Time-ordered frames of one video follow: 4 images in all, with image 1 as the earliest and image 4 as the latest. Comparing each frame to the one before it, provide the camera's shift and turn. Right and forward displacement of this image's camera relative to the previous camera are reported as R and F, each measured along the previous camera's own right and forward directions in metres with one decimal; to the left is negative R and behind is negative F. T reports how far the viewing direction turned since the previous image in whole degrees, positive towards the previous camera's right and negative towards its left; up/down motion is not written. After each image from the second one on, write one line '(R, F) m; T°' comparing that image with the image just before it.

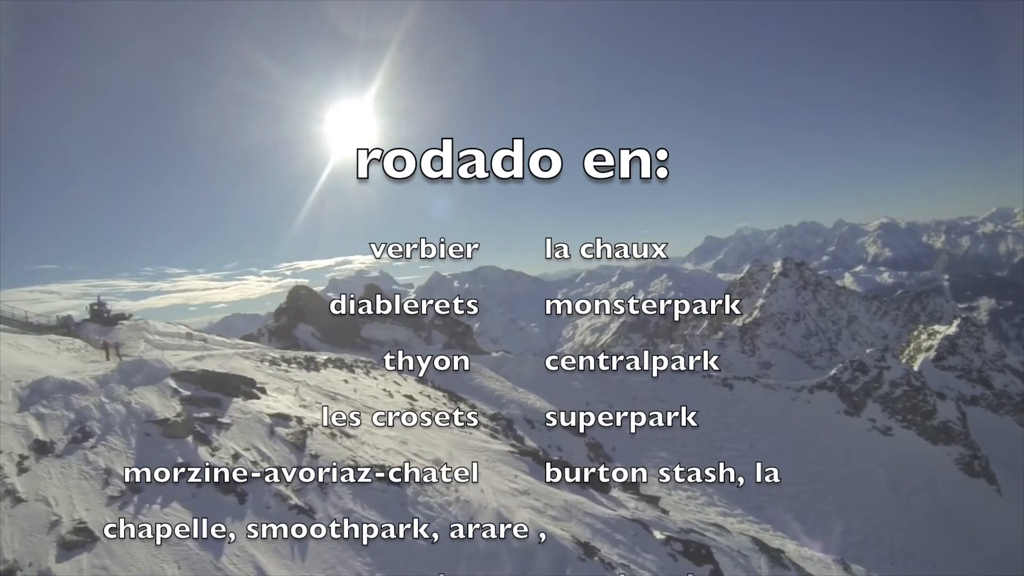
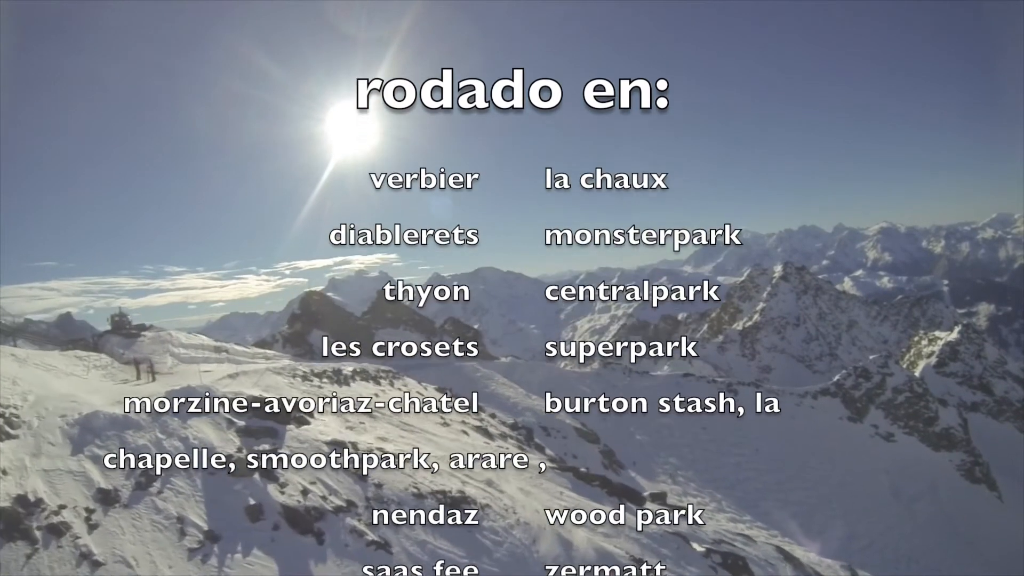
(-1.7, +0.6) m; 0°
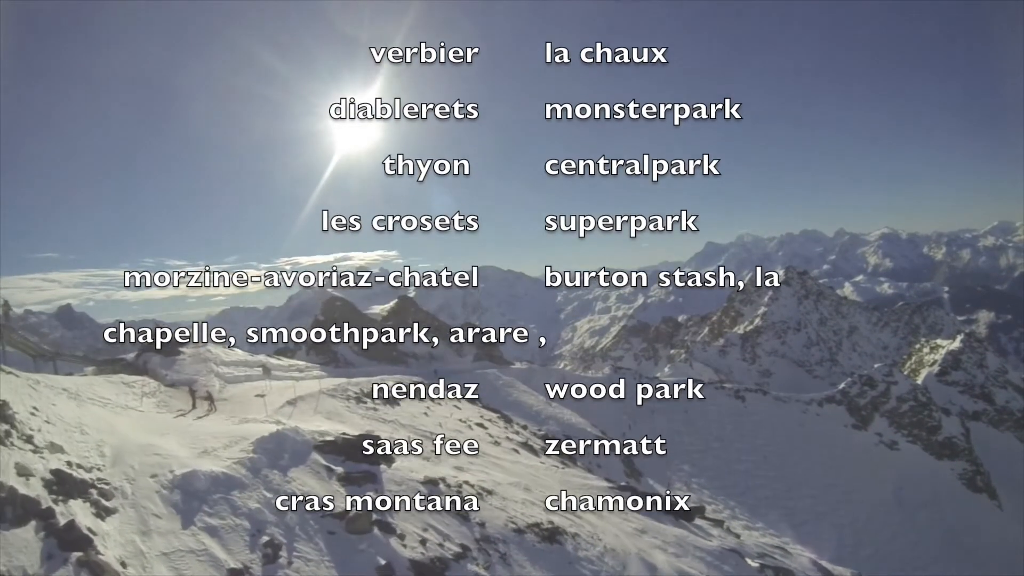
(-2.5, +0.4) m; 0°
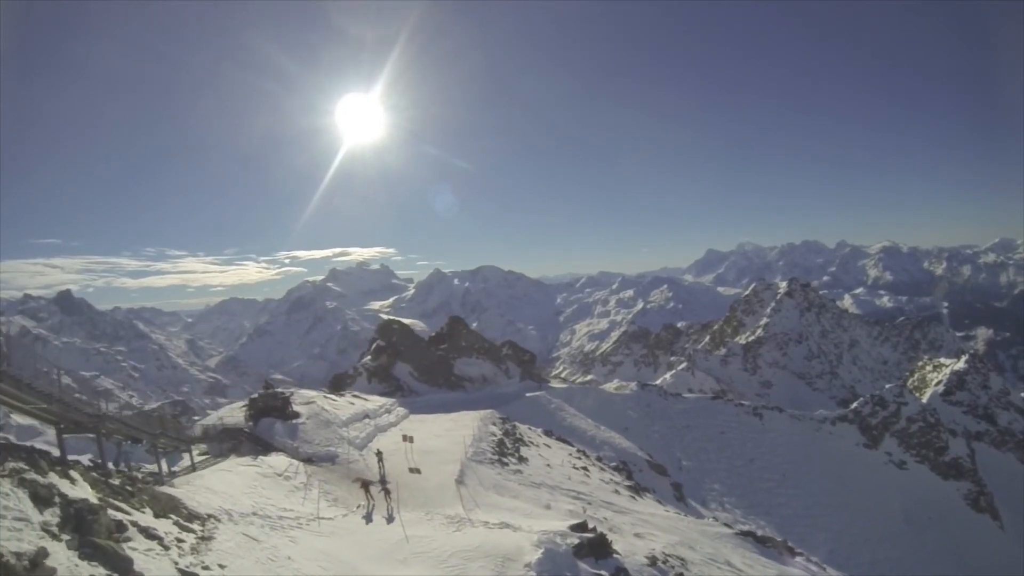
(-6.3, +0.4) m; 0°
